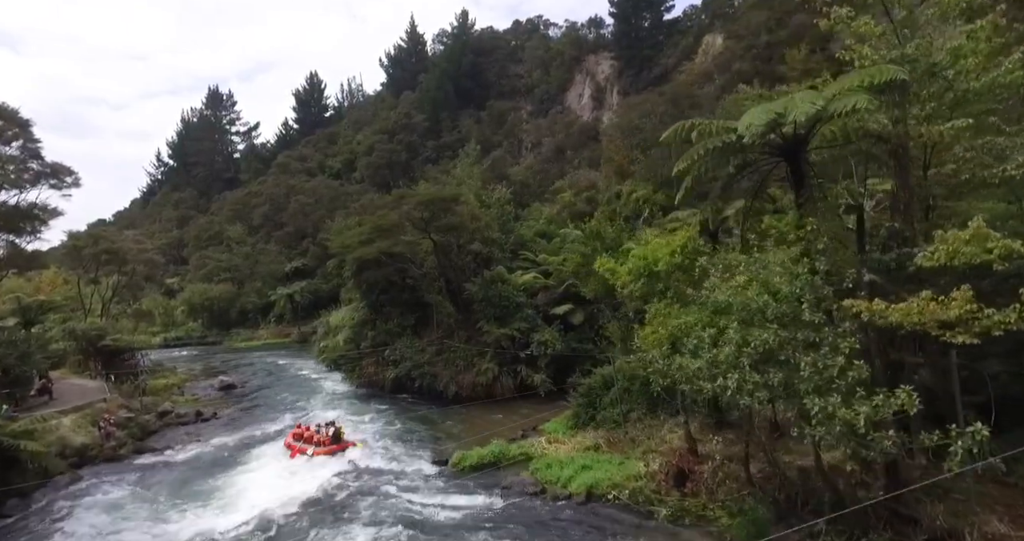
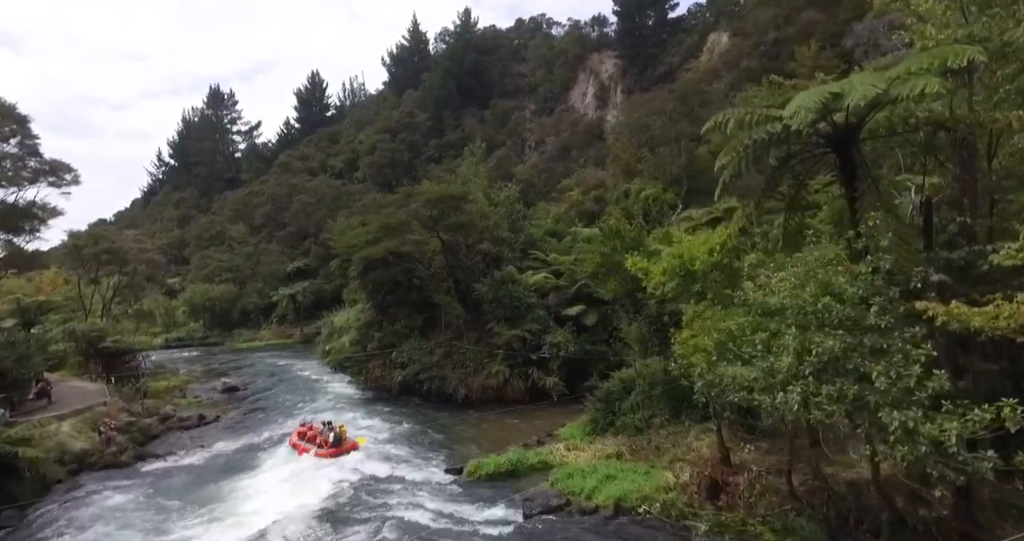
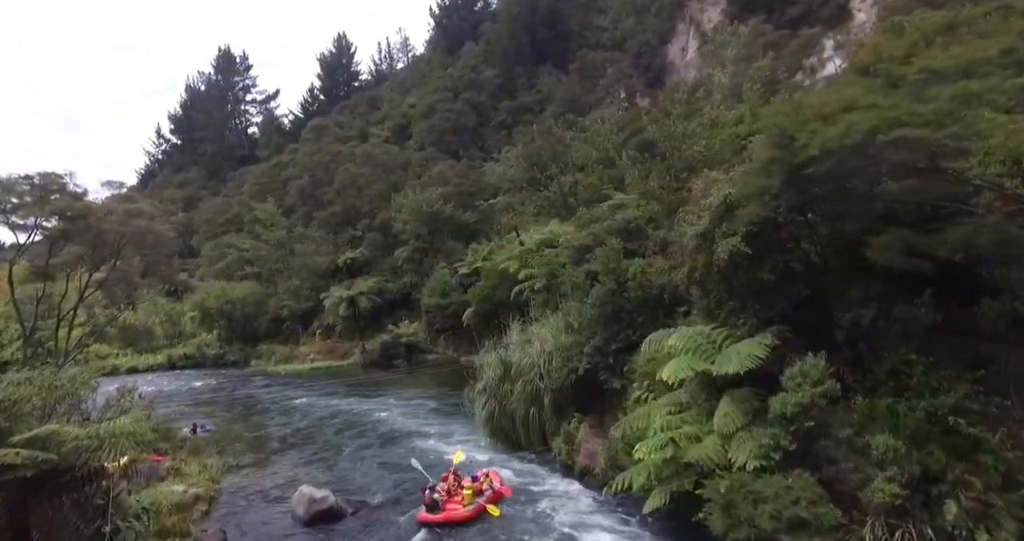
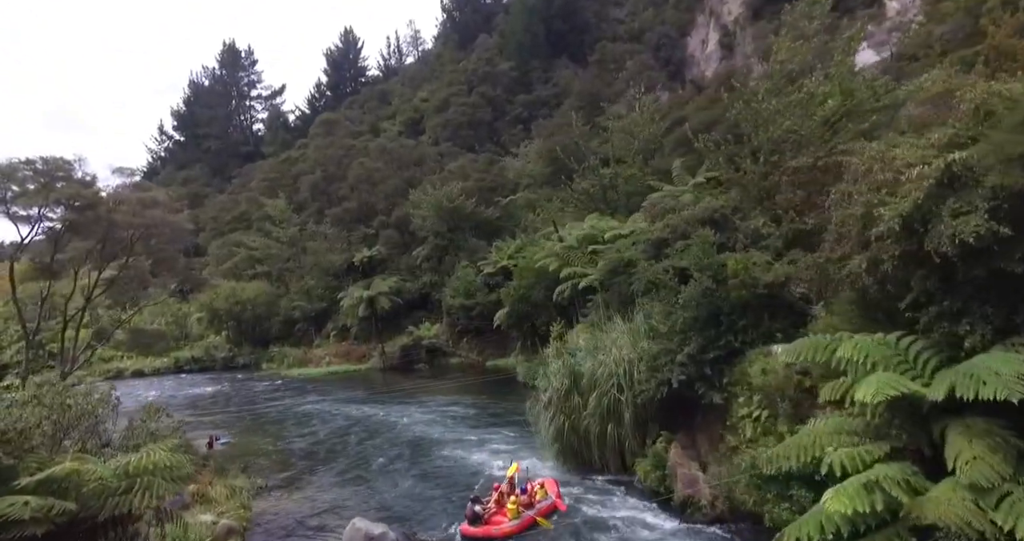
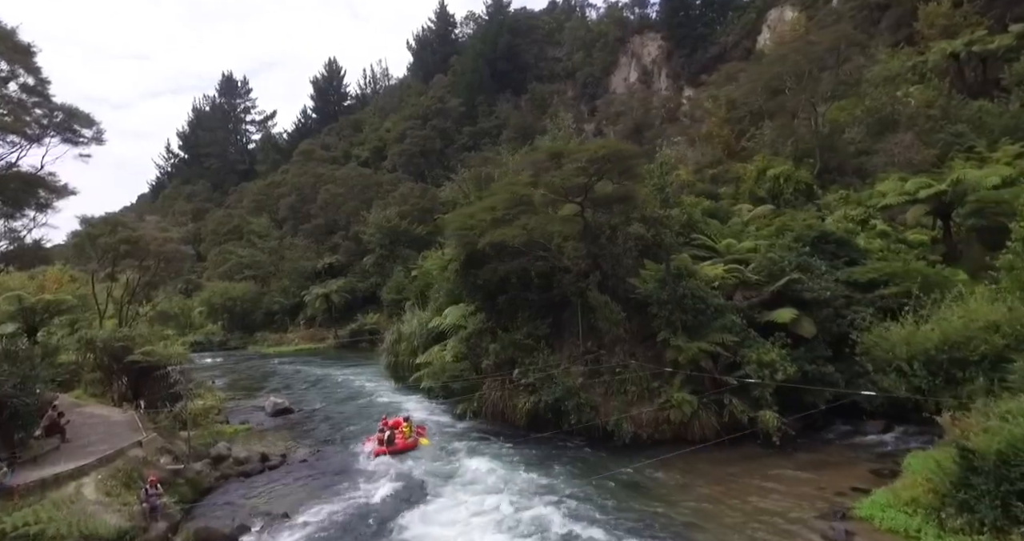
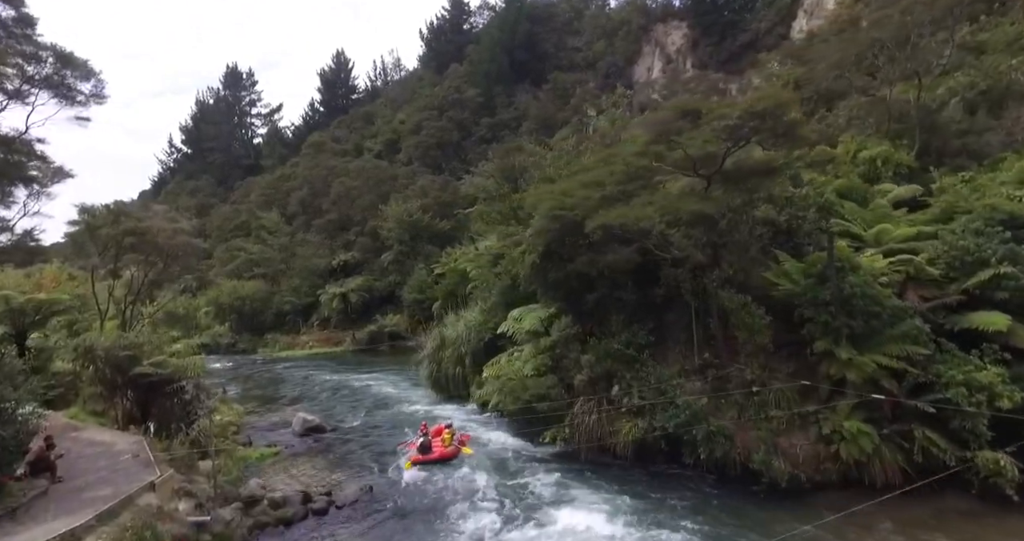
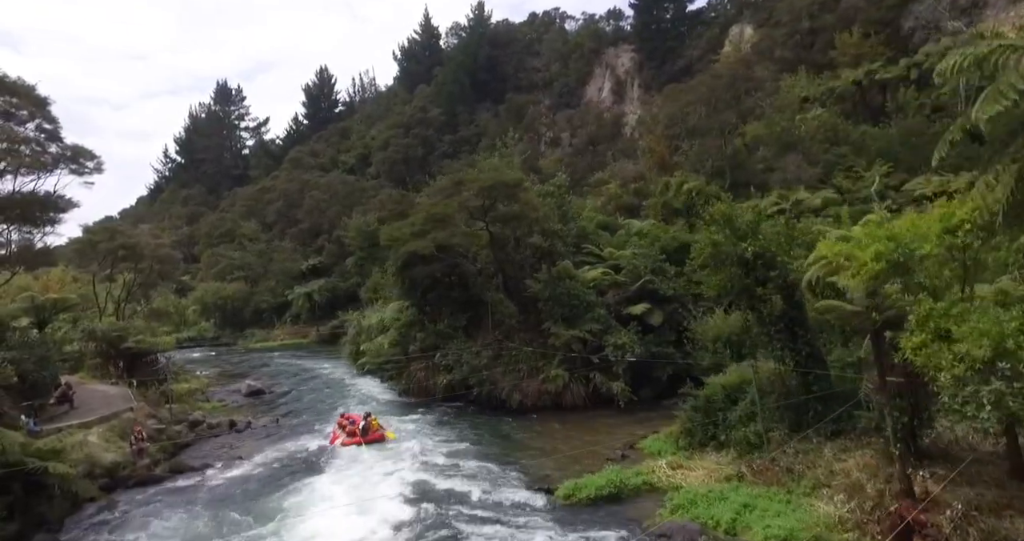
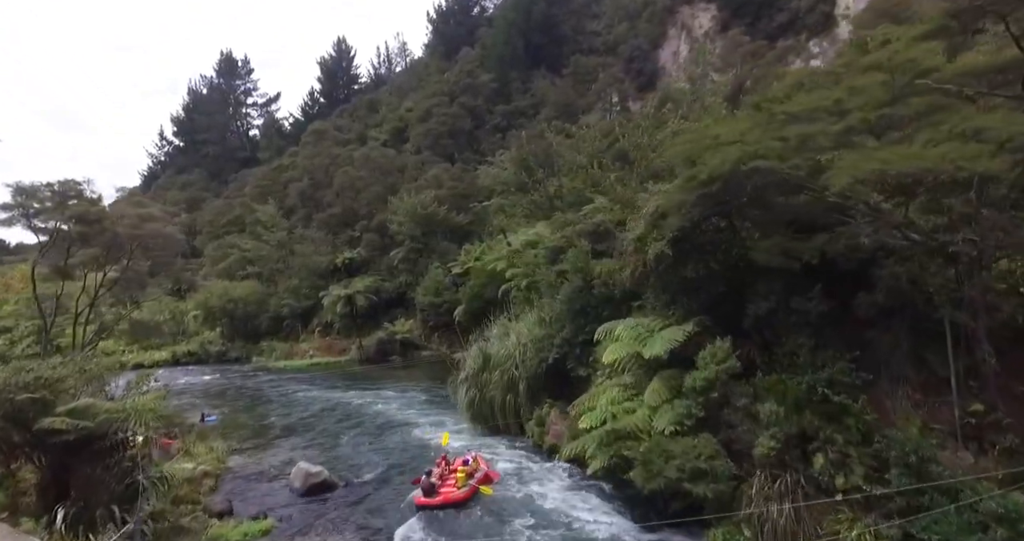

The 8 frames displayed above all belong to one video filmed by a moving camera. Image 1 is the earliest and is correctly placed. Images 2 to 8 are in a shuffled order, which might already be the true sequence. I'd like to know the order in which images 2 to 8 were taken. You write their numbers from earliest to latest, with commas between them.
2, 7, 5, 6, 8, 3, 4
